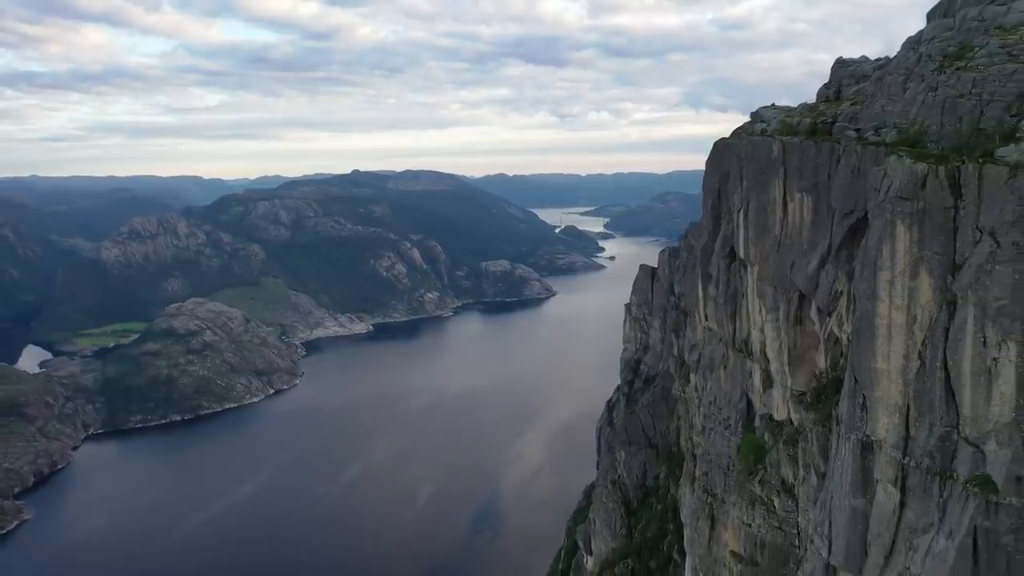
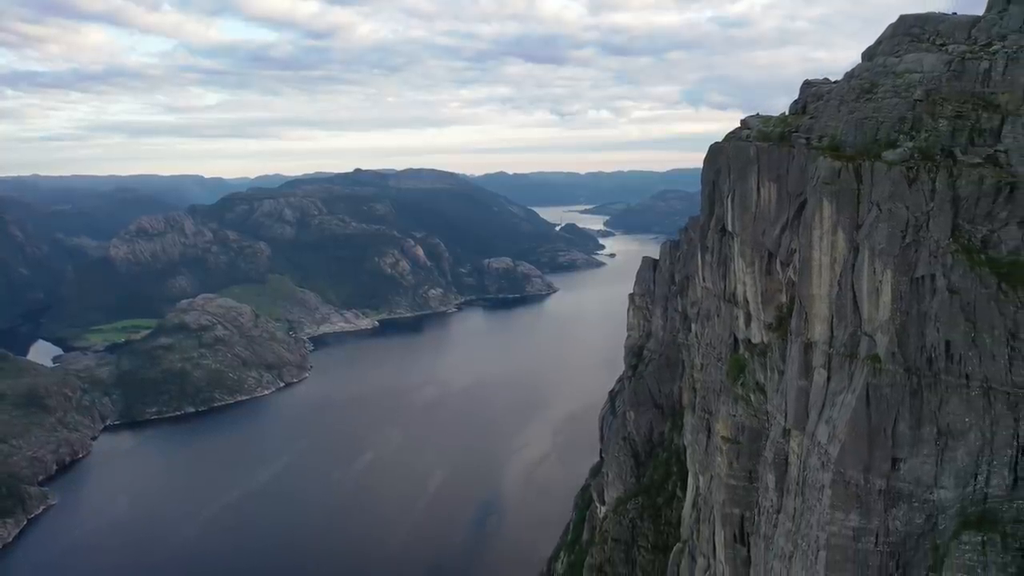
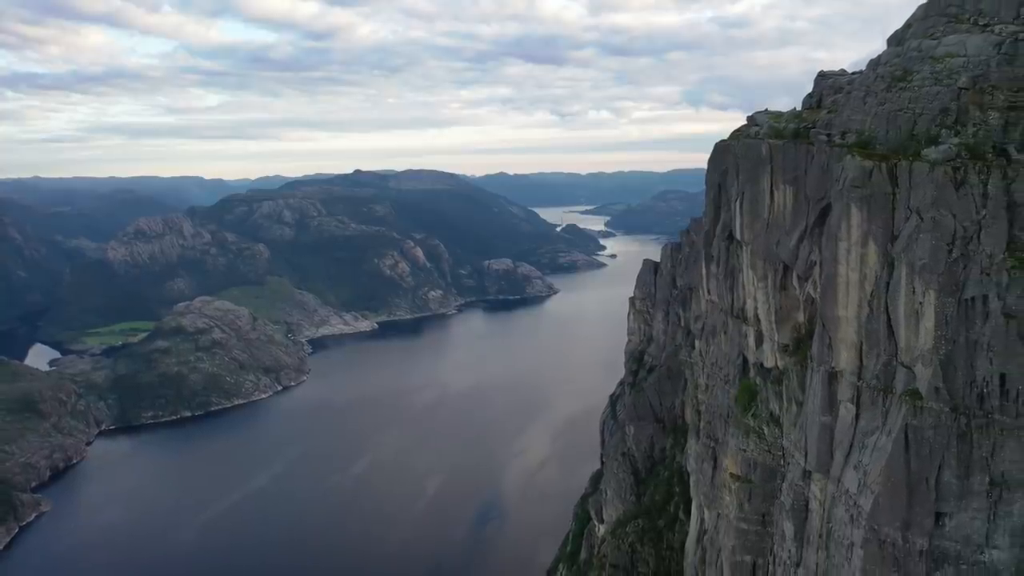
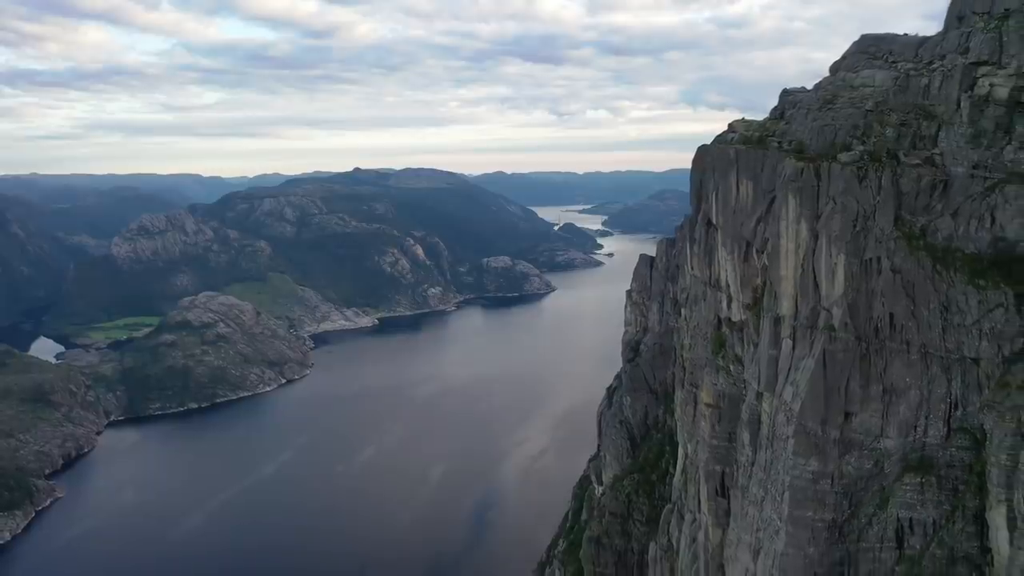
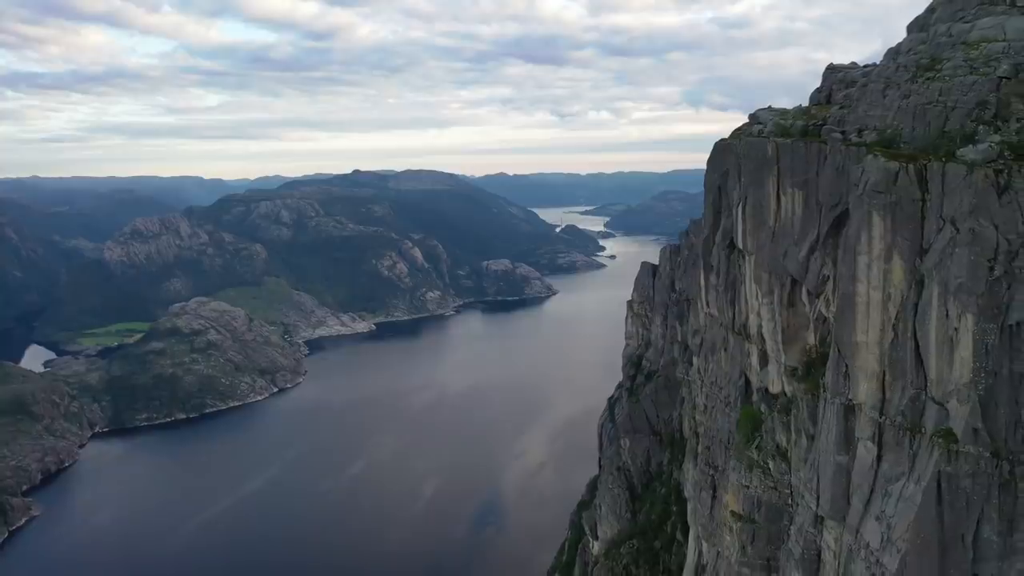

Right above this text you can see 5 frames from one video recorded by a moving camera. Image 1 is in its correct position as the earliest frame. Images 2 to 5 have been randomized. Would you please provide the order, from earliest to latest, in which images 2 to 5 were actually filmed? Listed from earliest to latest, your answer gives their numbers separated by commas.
5, 3, 2, 4
